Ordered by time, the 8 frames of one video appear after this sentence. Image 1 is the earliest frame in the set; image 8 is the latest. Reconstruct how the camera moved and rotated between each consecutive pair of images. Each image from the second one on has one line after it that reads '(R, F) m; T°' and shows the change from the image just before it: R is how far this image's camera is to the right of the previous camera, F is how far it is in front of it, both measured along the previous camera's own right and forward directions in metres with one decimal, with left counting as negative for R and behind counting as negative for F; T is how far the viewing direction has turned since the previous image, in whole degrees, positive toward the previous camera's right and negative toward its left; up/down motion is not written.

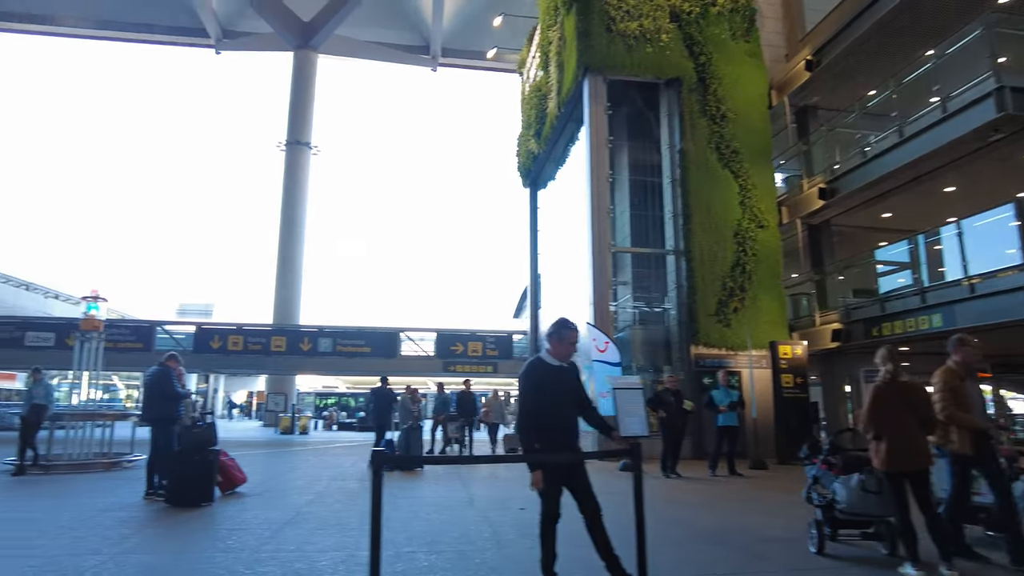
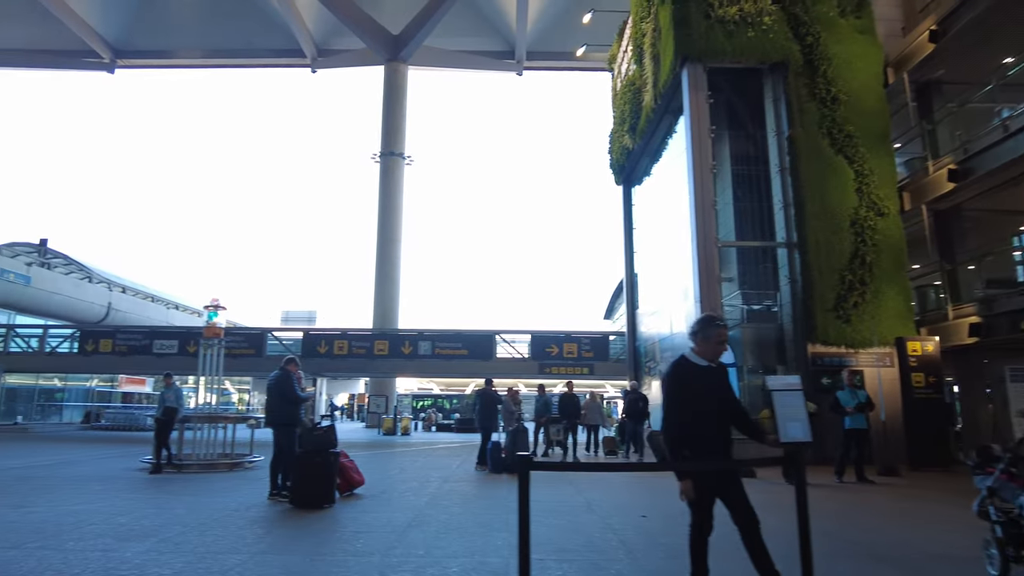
(-0.2, +0.2) m; -8°
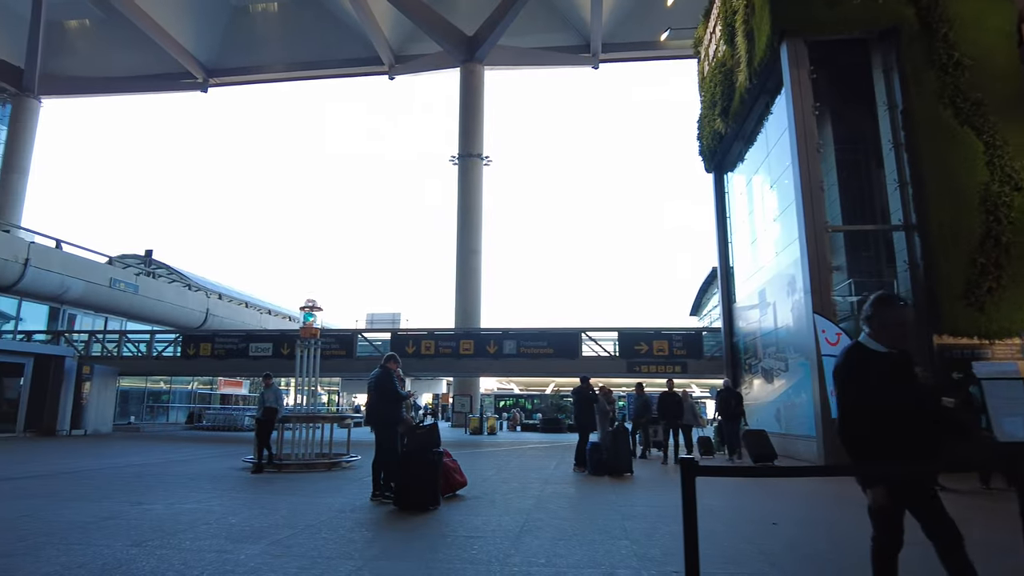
(-0.3, +0.3) m; -7°
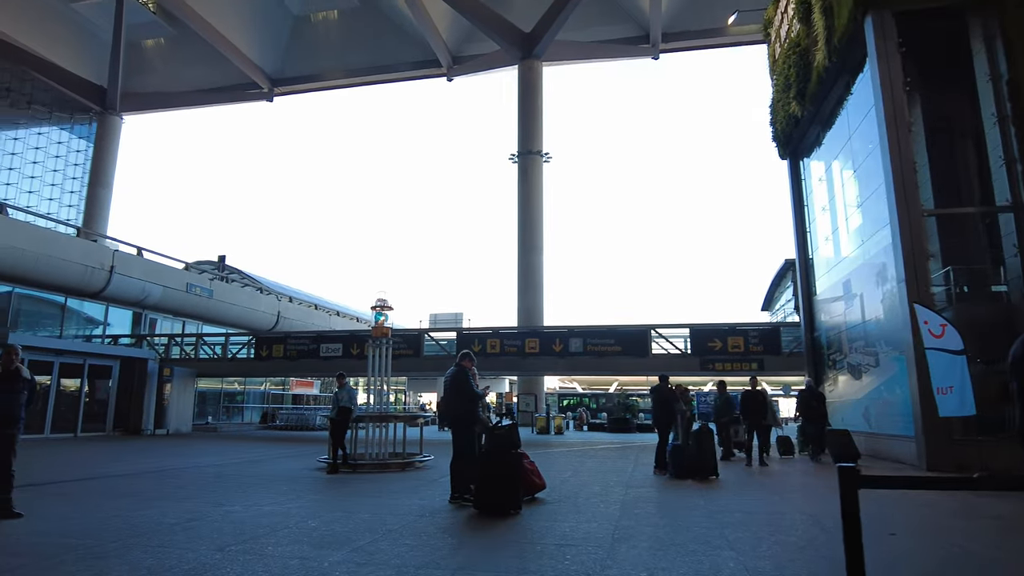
(-0.2, +0.3) m; -5°
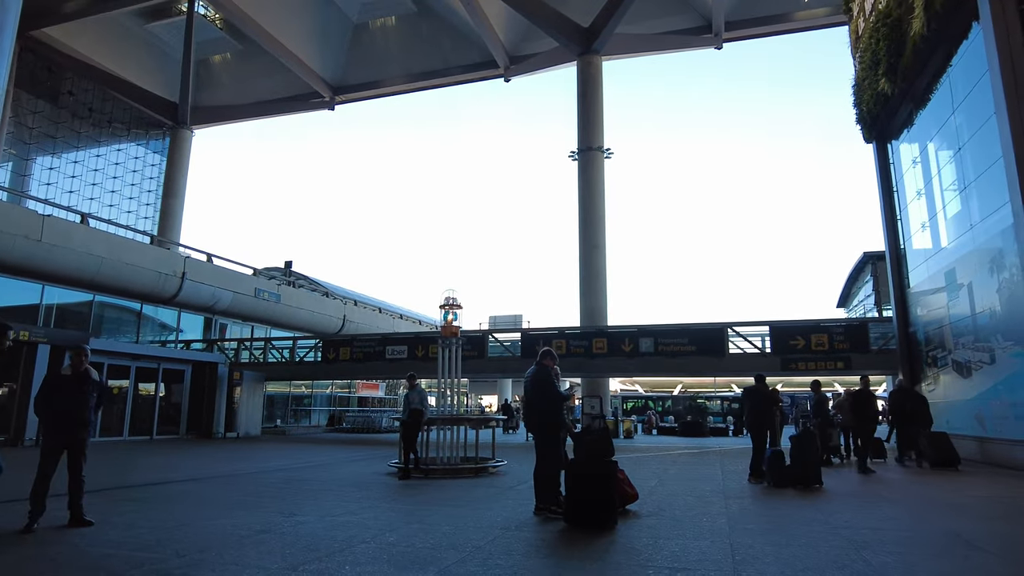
(-0.2, +0.5) m; -5°
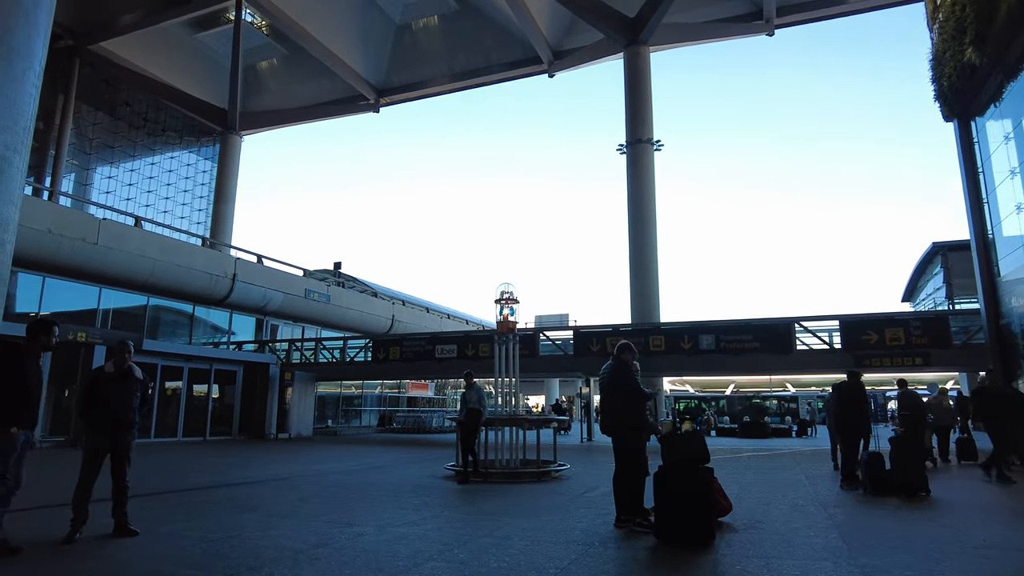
(-0.2, +0.6) m; -4°
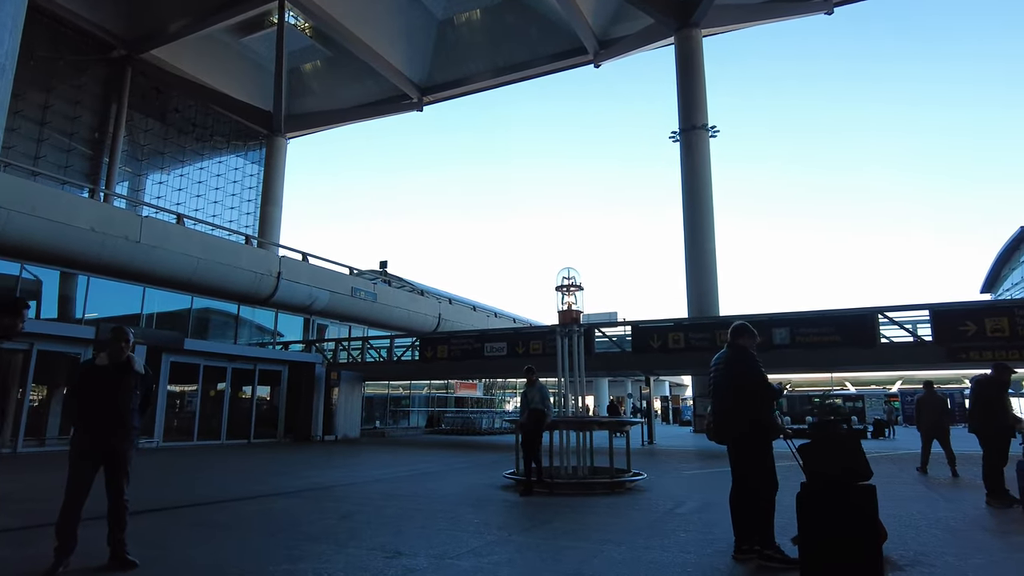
(-0.2, +1.1) m; -4°
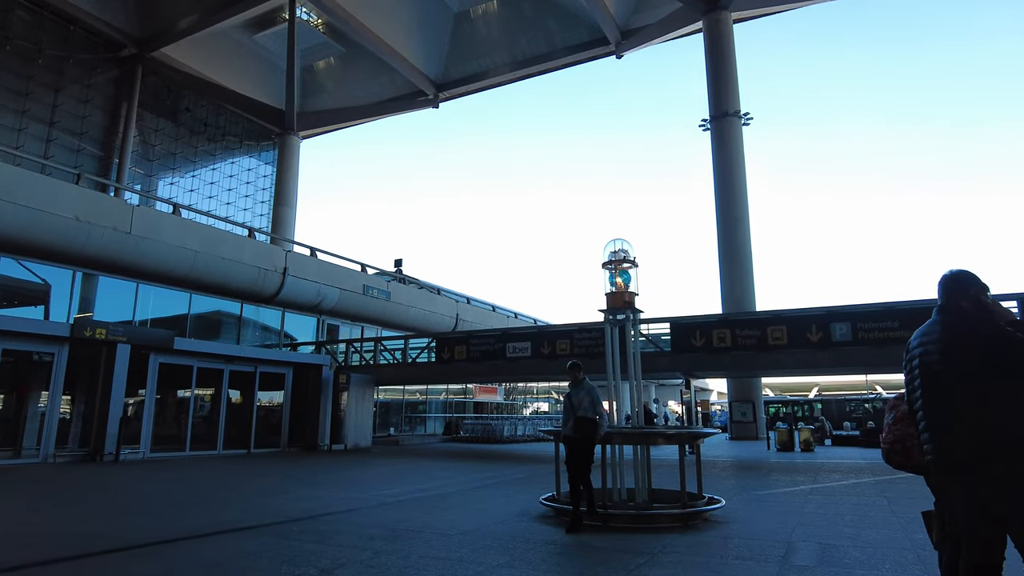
(-0.2, +1.7) m; -1°
